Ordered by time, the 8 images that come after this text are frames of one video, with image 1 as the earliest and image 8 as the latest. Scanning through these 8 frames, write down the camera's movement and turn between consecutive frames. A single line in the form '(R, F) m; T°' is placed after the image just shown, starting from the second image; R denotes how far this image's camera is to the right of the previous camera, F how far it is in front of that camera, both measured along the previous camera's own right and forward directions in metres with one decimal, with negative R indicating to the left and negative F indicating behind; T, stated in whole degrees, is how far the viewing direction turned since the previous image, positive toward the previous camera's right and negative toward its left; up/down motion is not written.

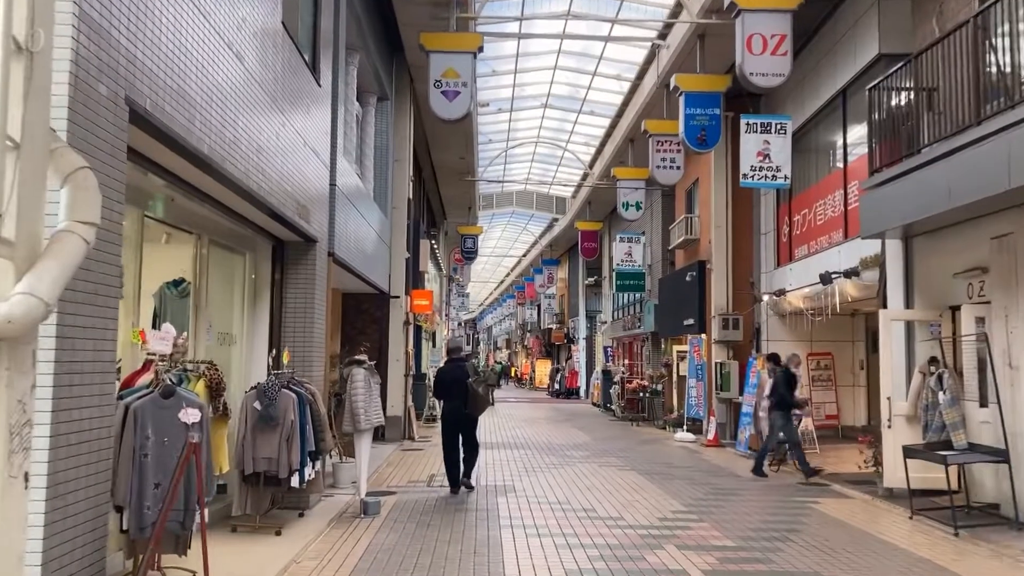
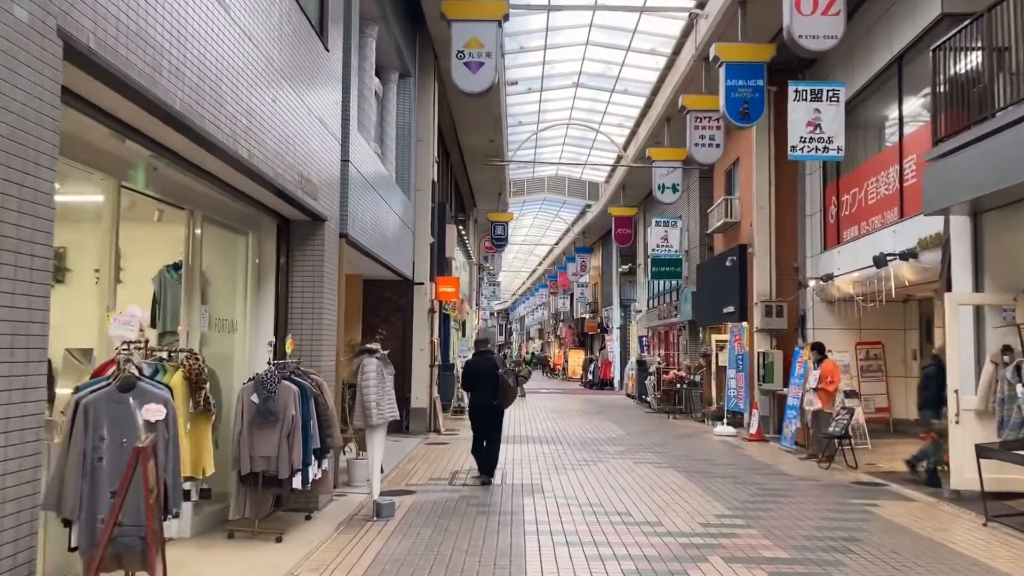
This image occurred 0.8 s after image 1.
(+0.1, +0.7) m; -2°
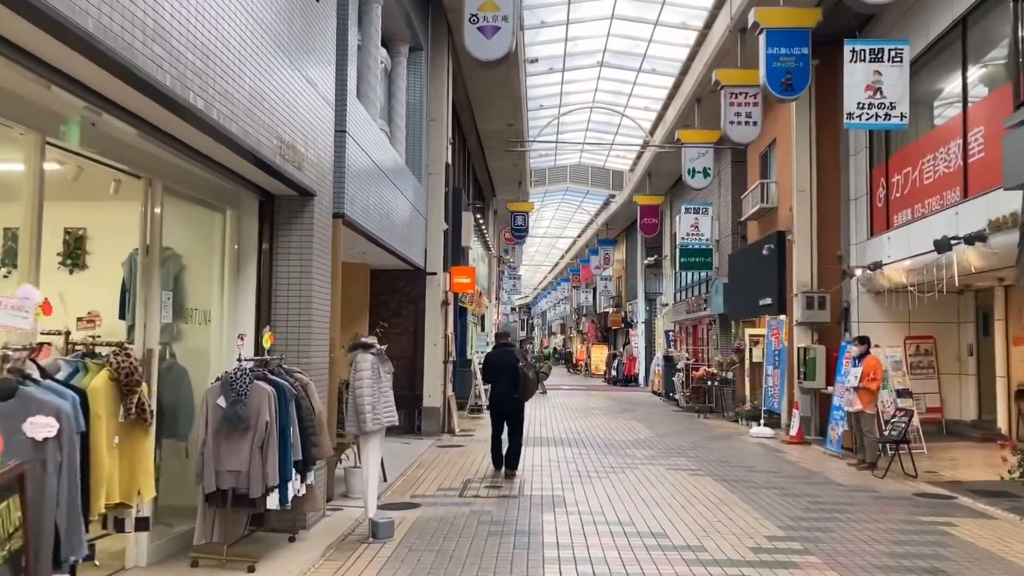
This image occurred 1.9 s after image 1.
(0.0, +1.1) m; -1°
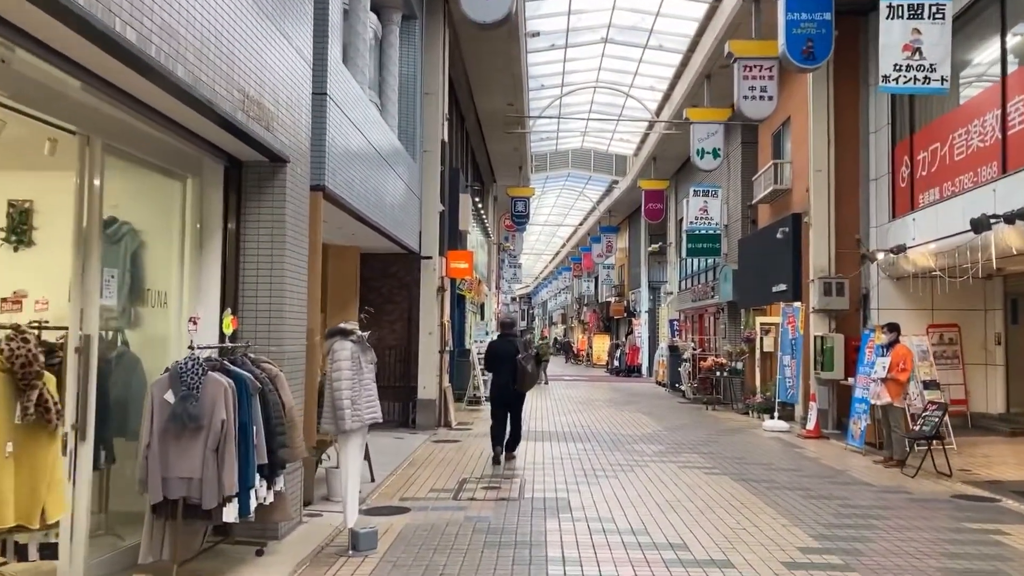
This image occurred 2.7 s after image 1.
(0.0, +0.8) m; 0°
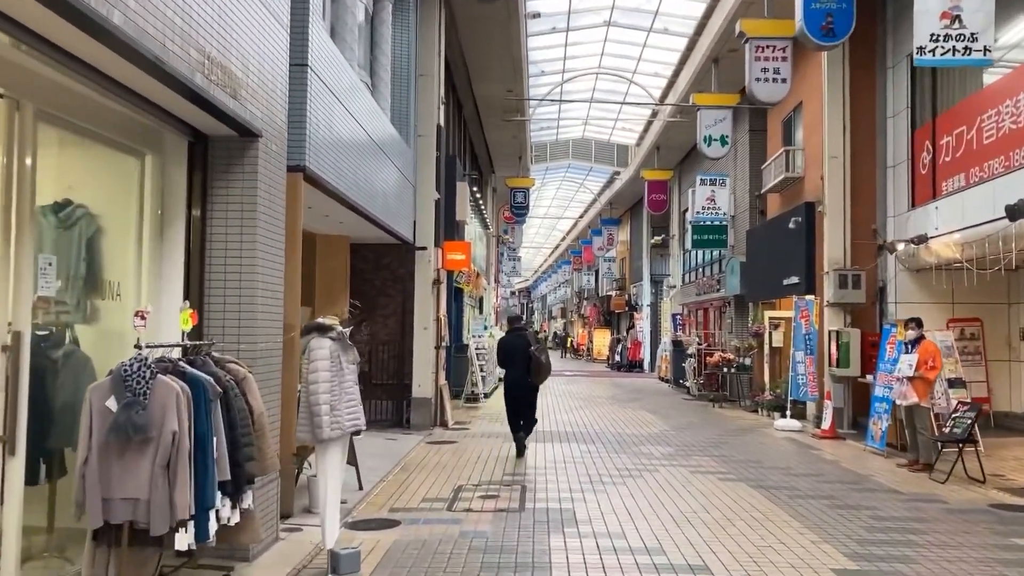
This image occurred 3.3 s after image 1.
(0.0, +0.7) m; 0°
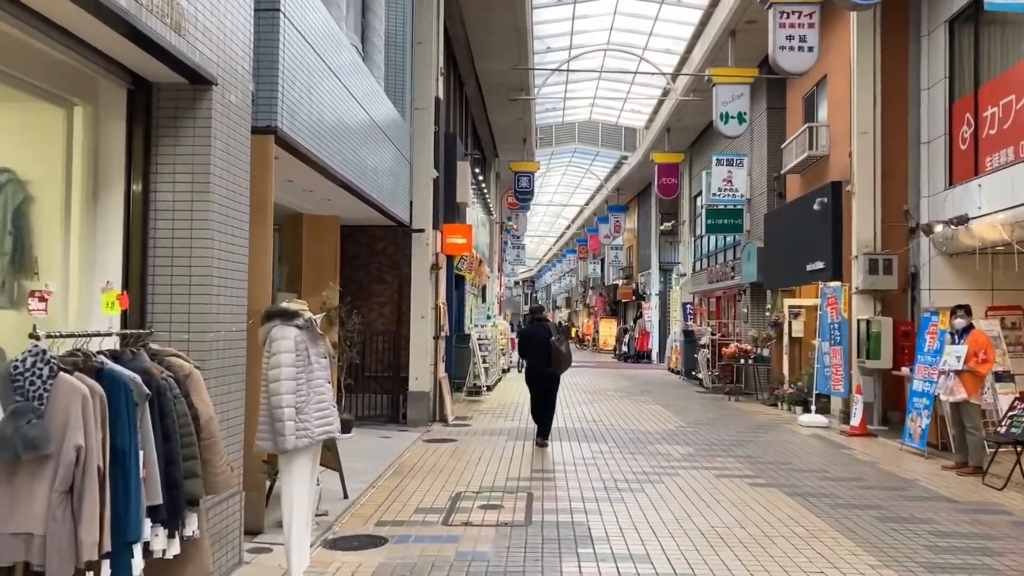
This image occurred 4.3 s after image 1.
(0.0, +0.9) m; 0°
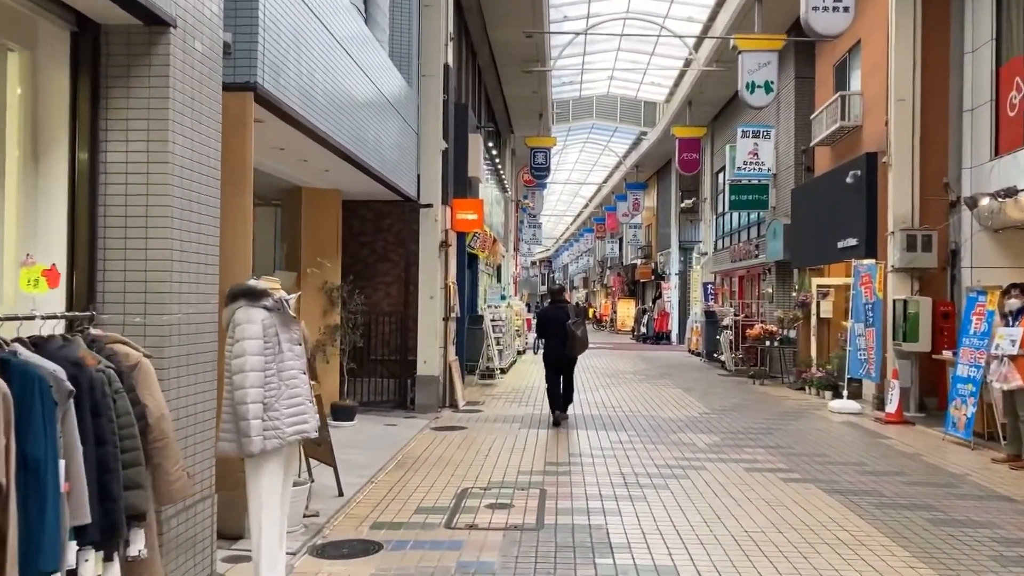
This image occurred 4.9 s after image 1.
(0.0, +0.6) m; -1°
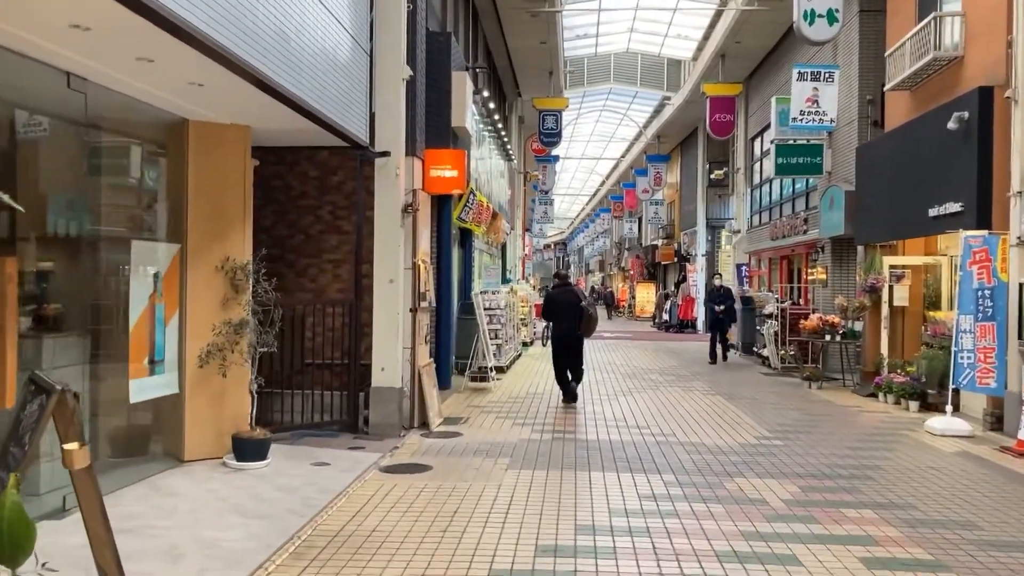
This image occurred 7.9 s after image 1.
(+0.2, +2.9) m; -1°
